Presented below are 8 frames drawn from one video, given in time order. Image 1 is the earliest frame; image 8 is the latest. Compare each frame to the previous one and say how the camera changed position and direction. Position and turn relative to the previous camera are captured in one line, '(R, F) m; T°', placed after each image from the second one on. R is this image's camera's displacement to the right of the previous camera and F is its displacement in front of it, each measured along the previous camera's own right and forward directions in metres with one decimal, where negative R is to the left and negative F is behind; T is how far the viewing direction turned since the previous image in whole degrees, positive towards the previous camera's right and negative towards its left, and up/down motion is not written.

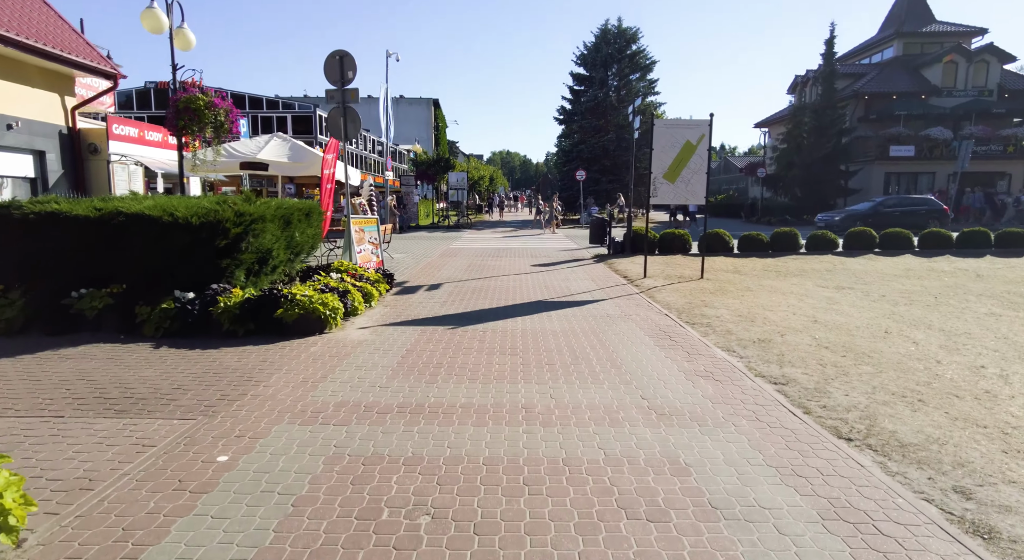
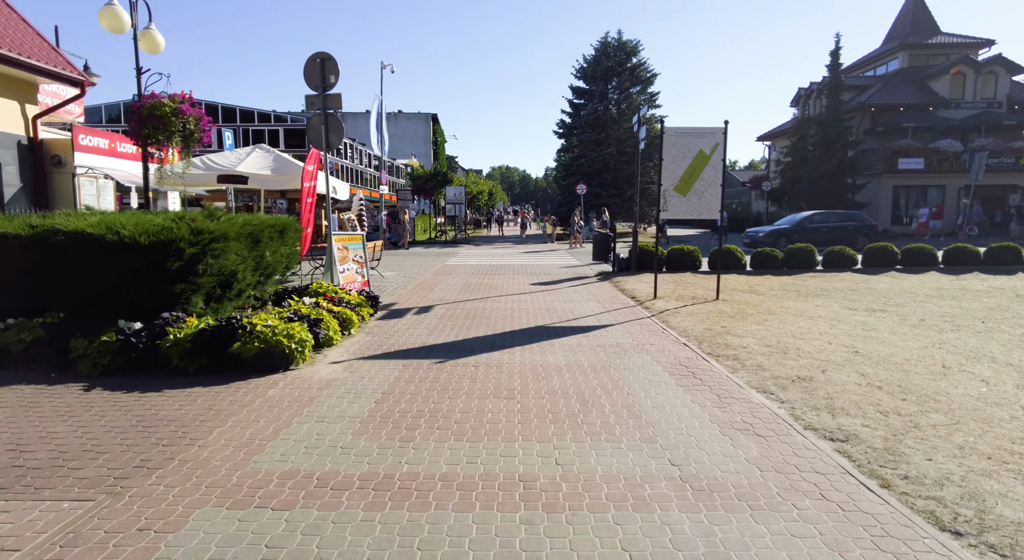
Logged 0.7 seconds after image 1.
(0.0, +1.0) m; 0°
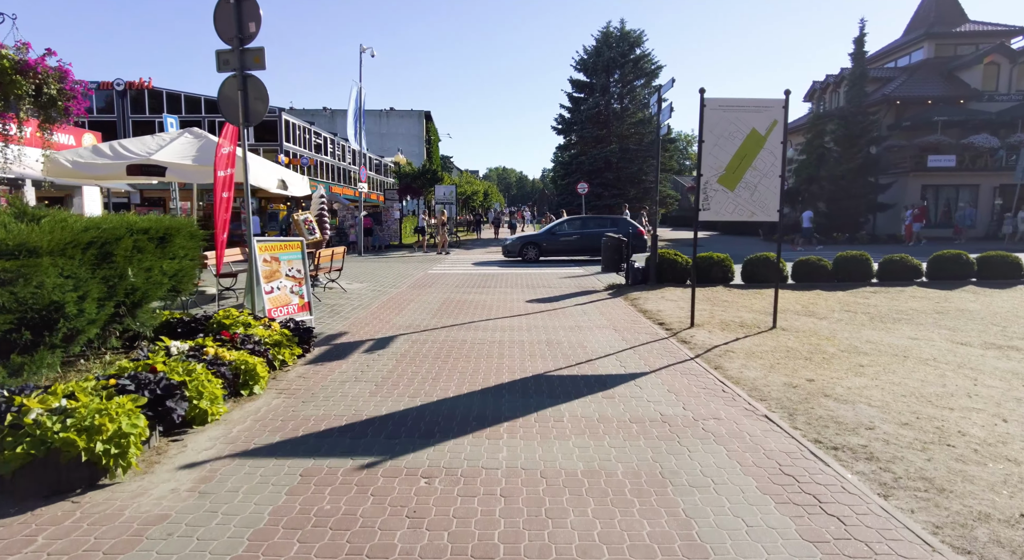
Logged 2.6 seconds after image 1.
(+0.1, +2.8) m; 0°
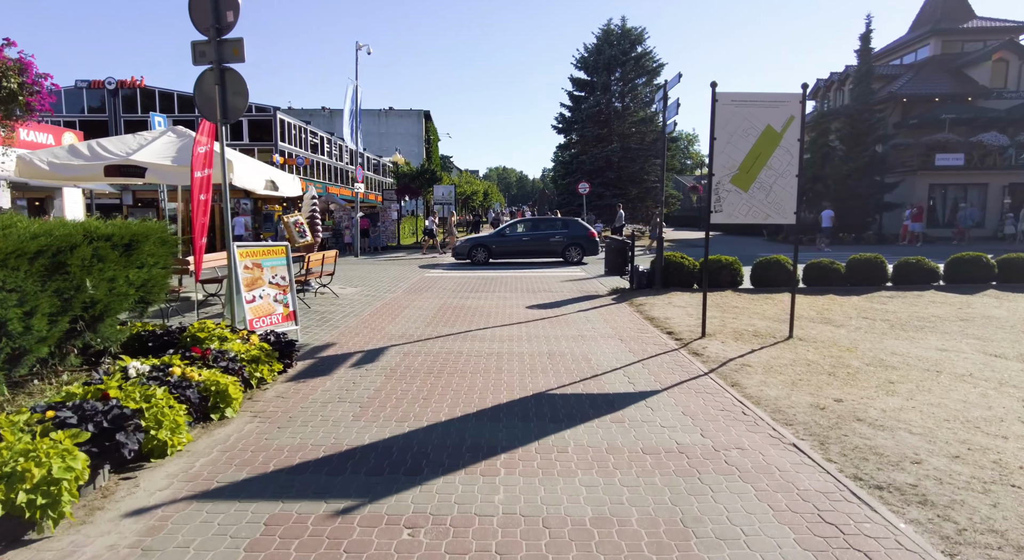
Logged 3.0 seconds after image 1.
(0.0, +0.5) m; 0°
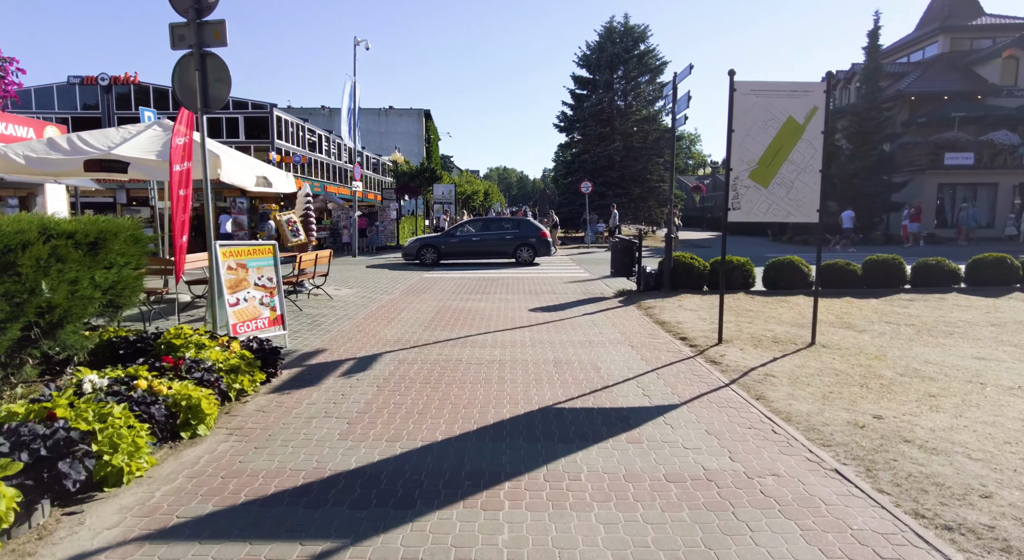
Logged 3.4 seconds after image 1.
(0.0, +0.5) m; 0°
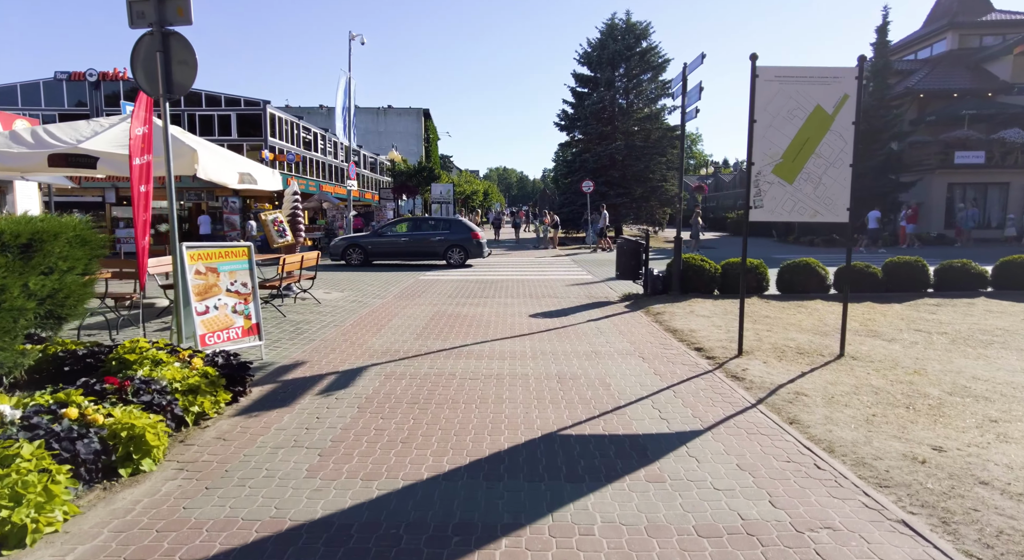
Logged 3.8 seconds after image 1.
(0.0, +0.7) m; 0°
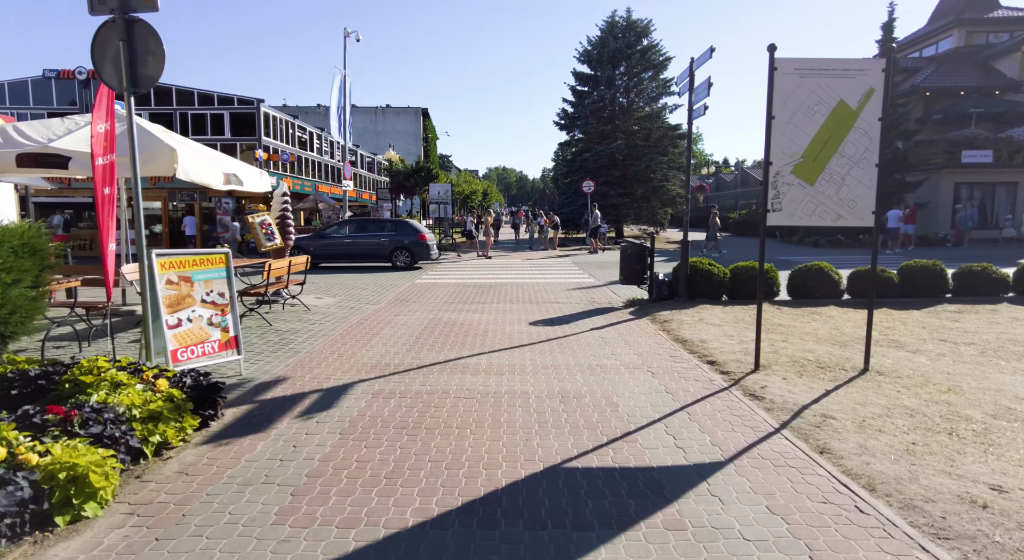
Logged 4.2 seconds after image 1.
(0.0, +0.5) m; 0°
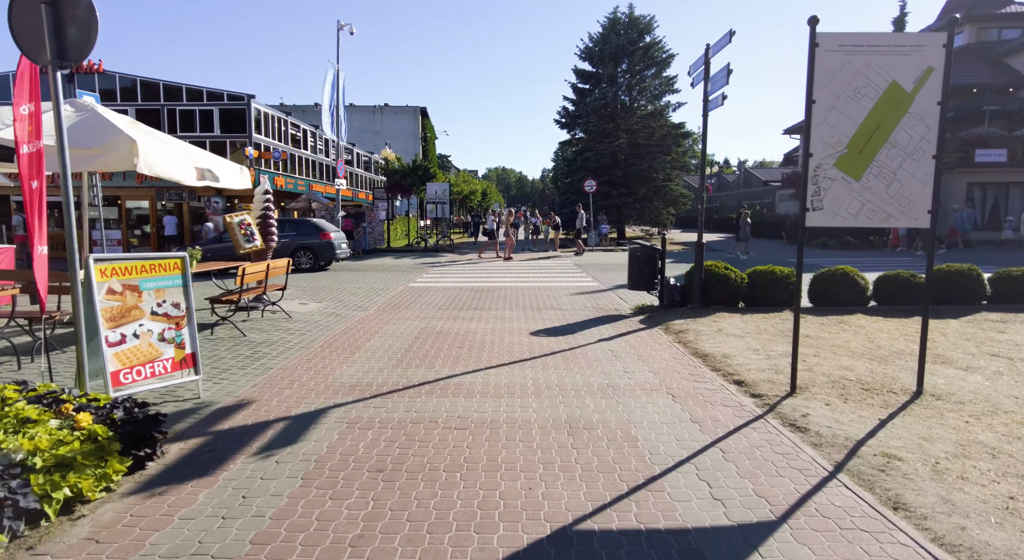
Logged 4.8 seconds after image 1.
(0.0, +0.8) m; 0°
